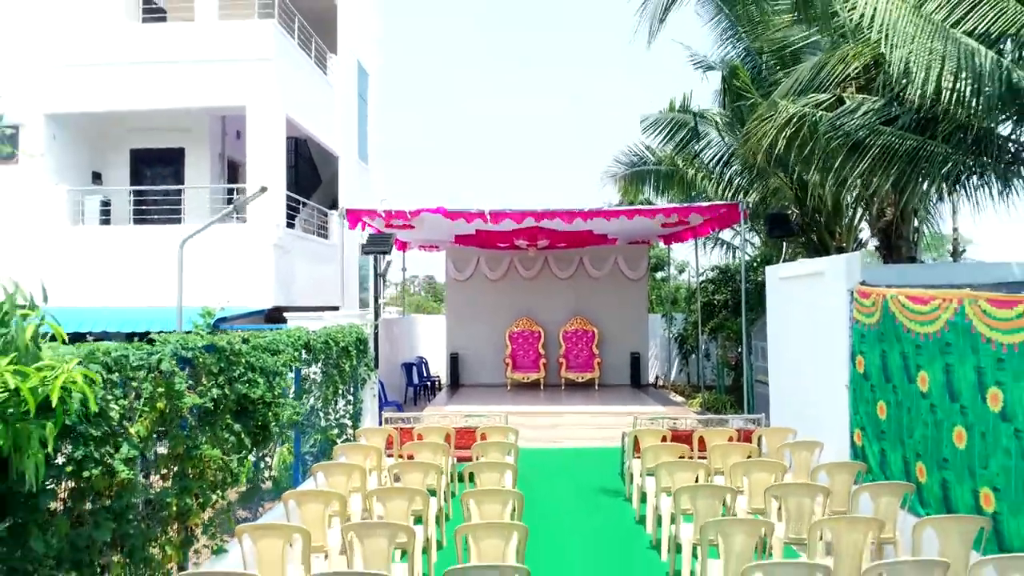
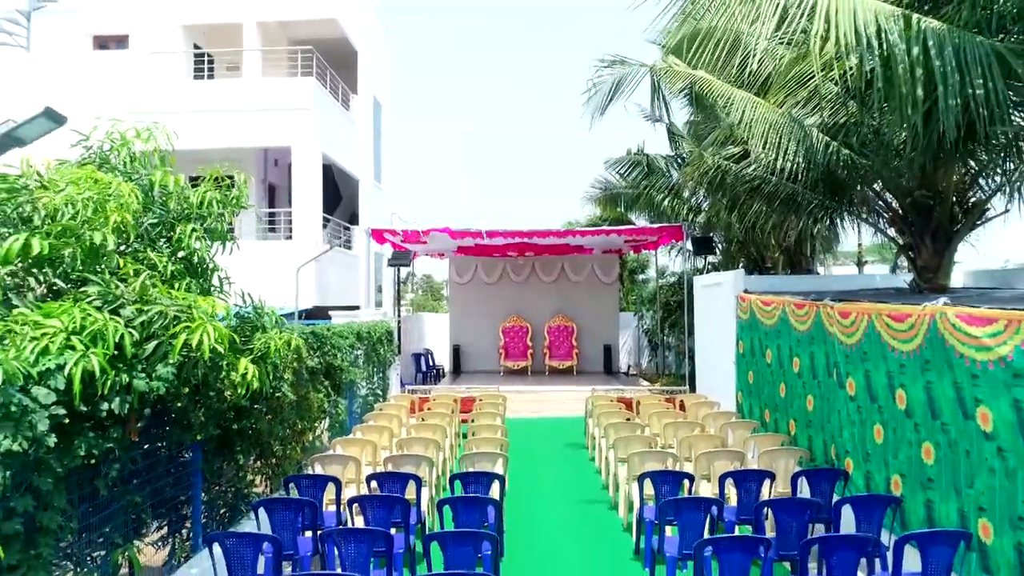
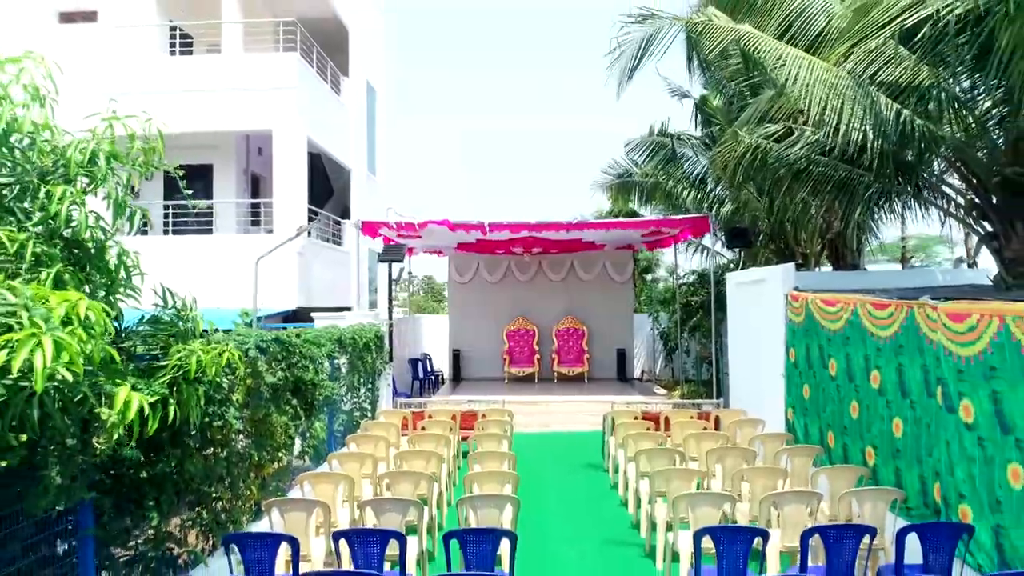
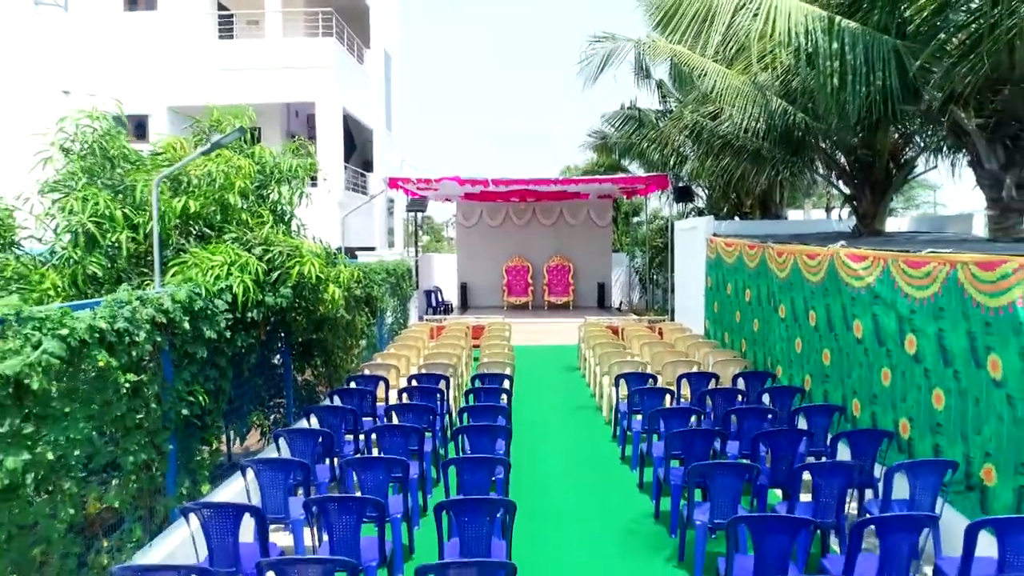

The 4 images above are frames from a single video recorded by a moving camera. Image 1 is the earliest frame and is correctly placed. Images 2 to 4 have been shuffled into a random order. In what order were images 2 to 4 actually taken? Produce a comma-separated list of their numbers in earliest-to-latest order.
3, 2, 4
